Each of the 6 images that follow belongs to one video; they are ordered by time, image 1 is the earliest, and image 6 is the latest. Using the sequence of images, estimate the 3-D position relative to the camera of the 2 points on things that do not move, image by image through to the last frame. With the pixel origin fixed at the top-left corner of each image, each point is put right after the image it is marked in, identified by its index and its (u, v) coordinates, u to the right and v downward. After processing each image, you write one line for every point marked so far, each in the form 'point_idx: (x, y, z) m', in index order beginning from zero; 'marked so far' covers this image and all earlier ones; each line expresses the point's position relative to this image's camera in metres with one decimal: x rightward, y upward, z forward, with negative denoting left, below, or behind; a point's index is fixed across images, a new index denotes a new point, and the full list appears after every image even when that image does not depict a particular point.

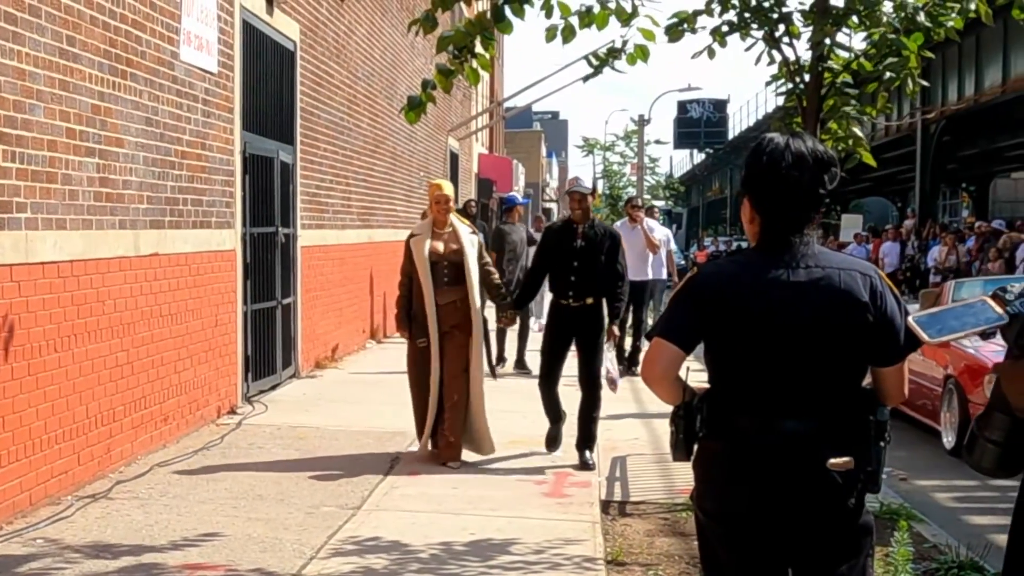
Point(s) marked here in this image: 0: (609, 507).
0: (+0.6, -1.3, +6.7) m
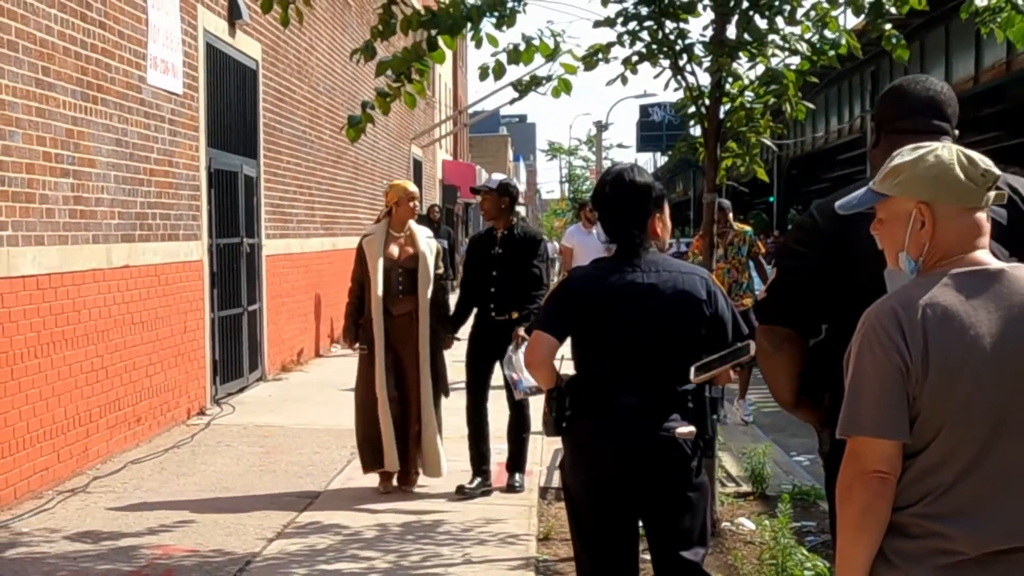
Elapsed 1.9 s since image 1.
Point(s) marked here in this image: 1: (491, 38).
0: (+0.2, -1.3, +7.3) m
1: (-0.1, +1.3, +6.2) m
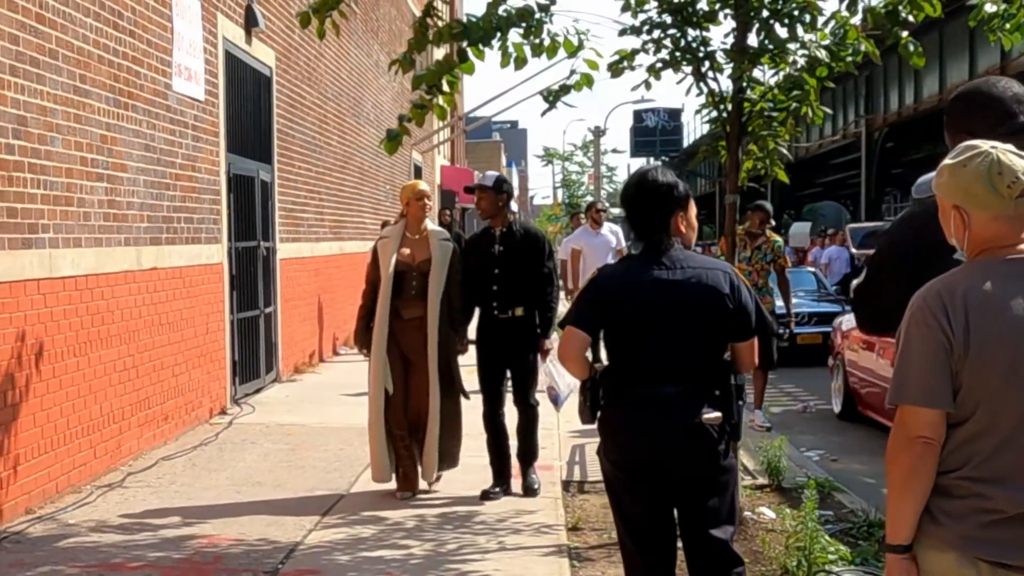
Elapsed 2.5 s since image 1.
0: (+0.4, -1.3, +7.6) m
1: (0.0, +1.3, +6.5) m
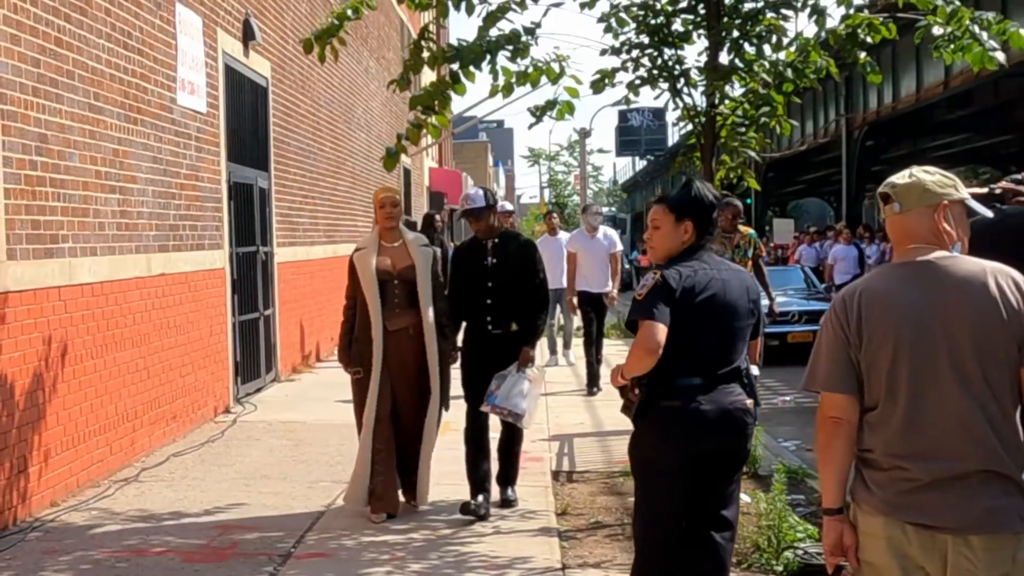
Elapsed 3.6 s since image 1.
0: (+0.3, -1.3, +8.0) m
1: (0.0, +1.3, +6.9) m
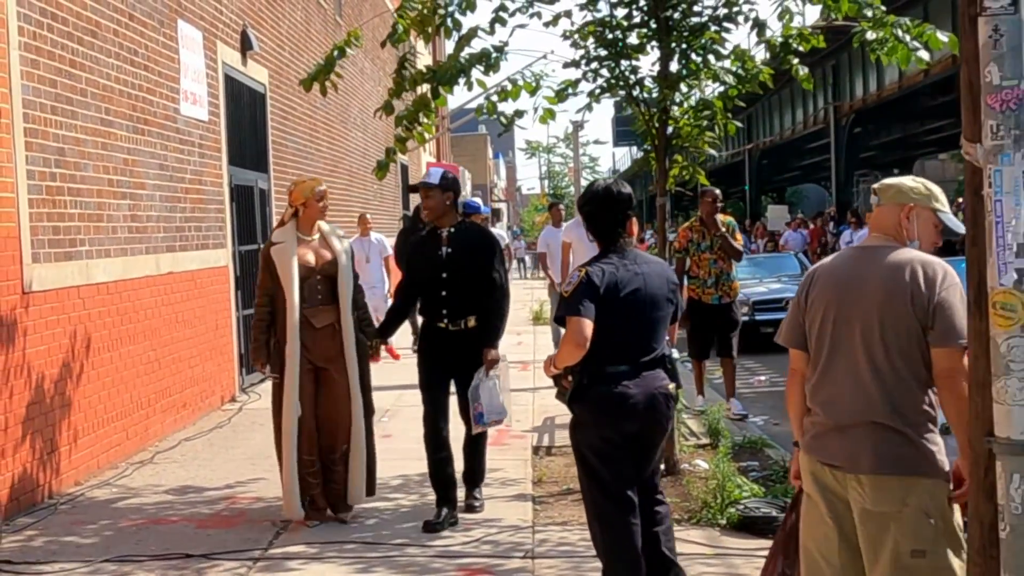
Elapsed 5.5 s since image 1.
0: (+0.2, -1.2, +8.7) m
1: (-0.2, +1.4, +7.6) m
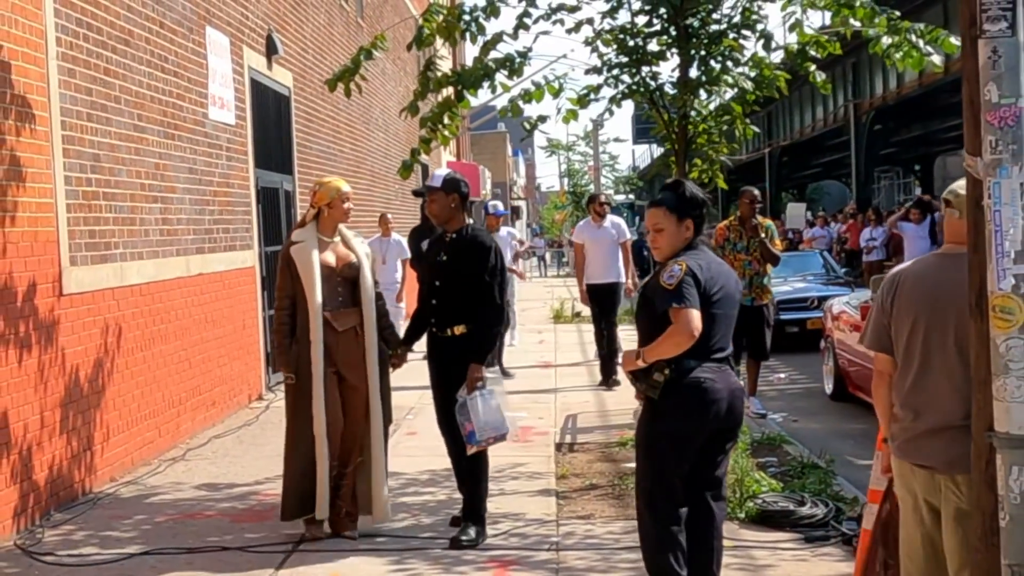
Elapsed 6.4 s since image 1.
0: (+0.4, -1.2, +8.9) m
1: (0.0, +1.4, +7.8) m
